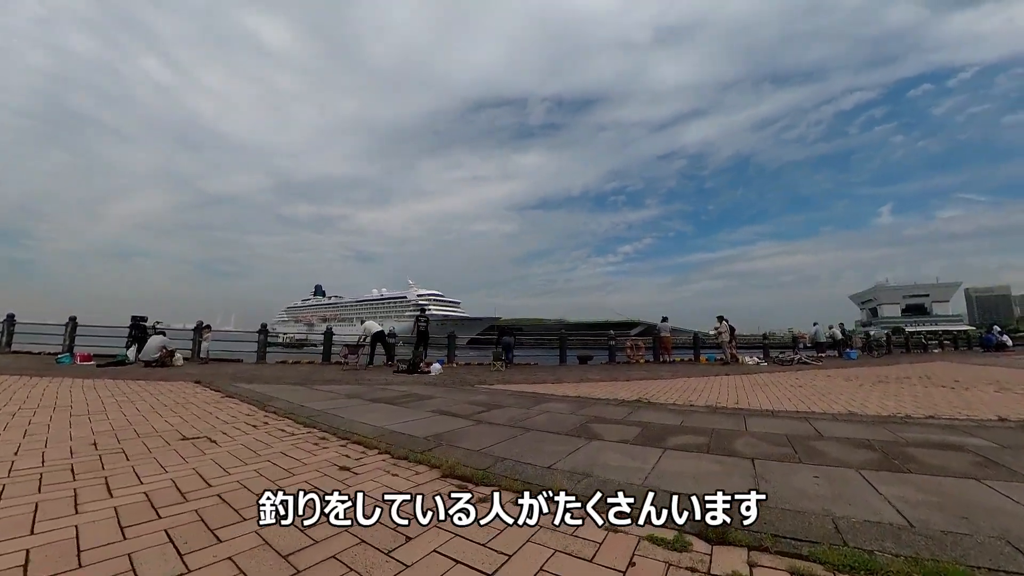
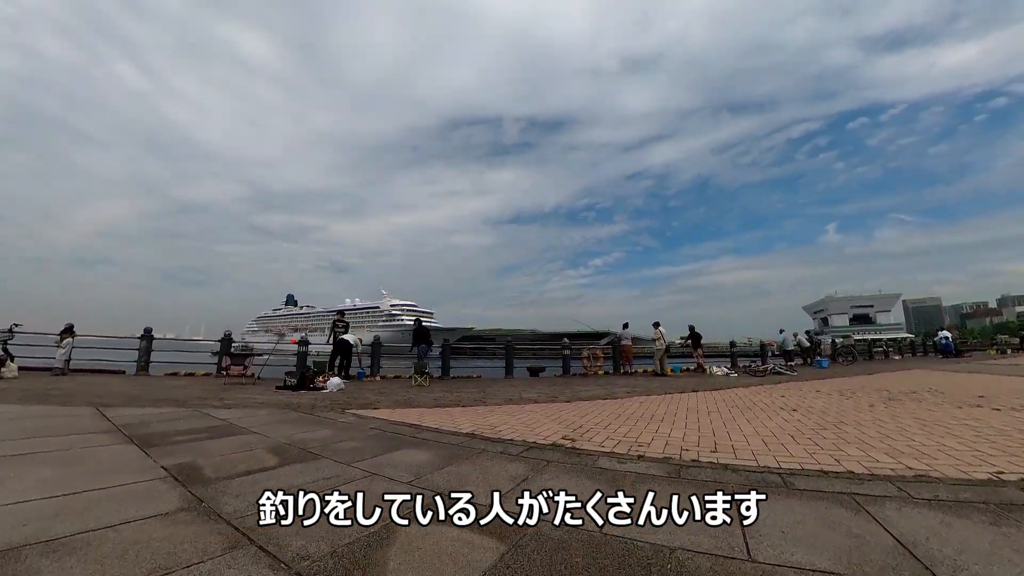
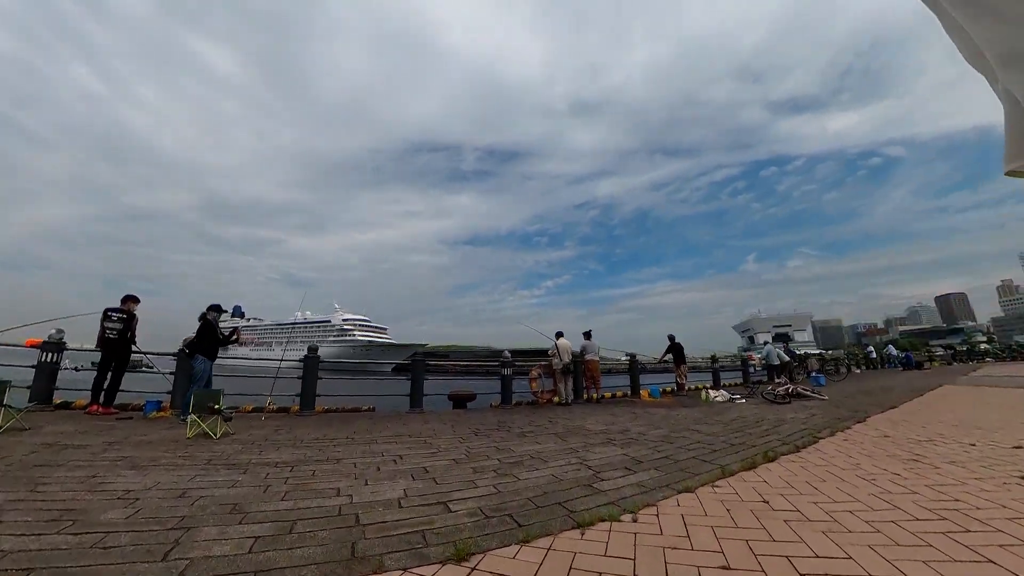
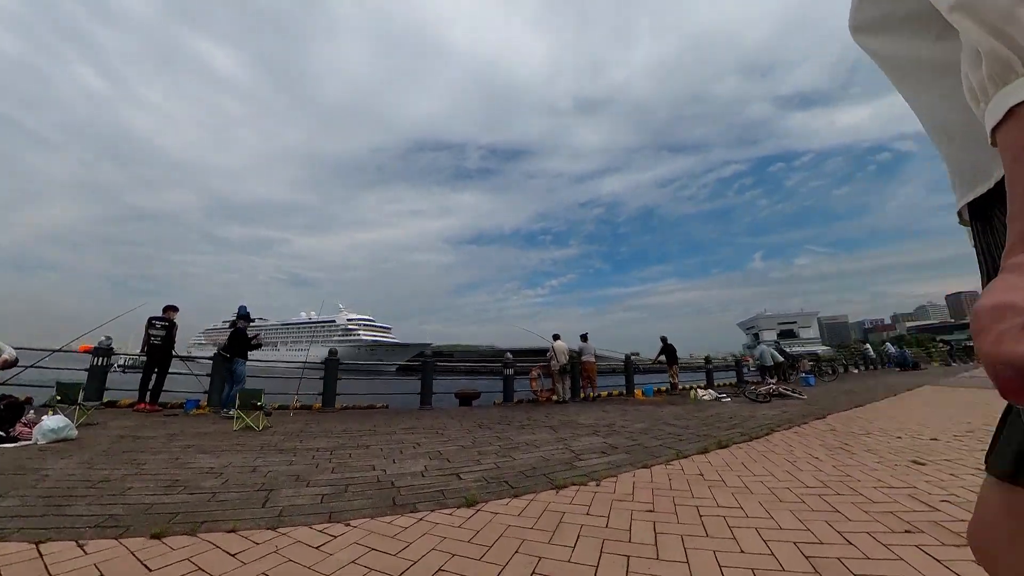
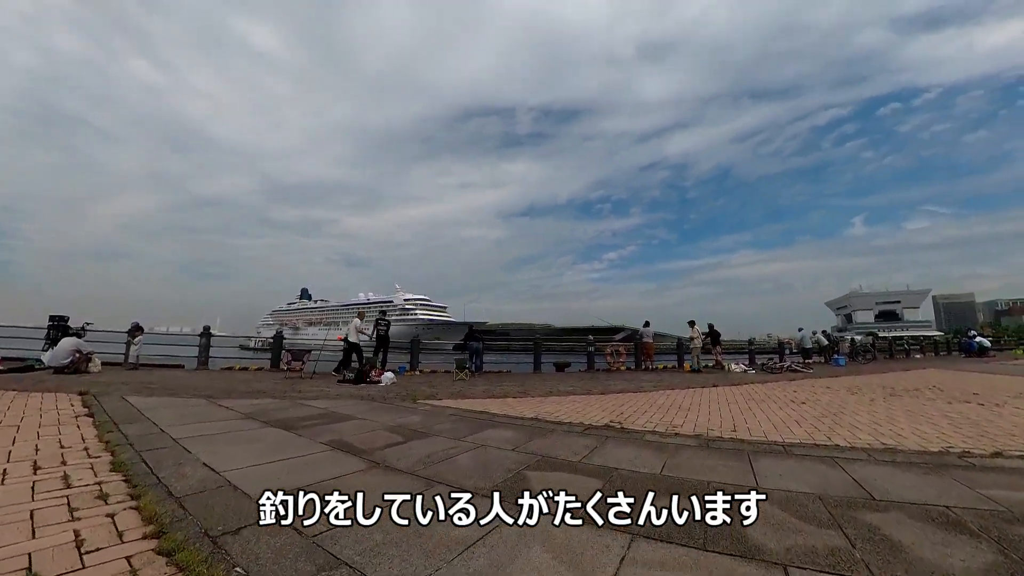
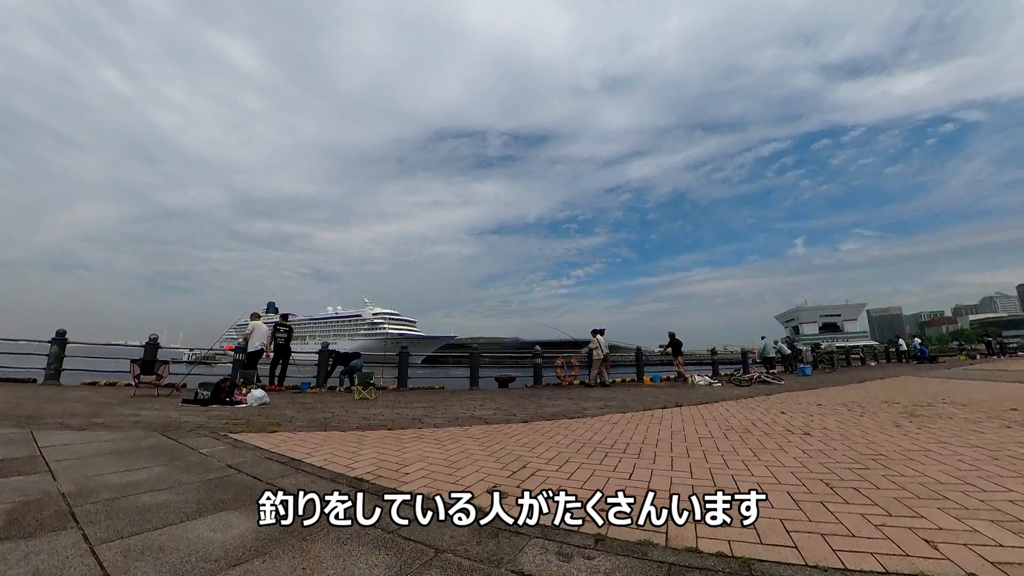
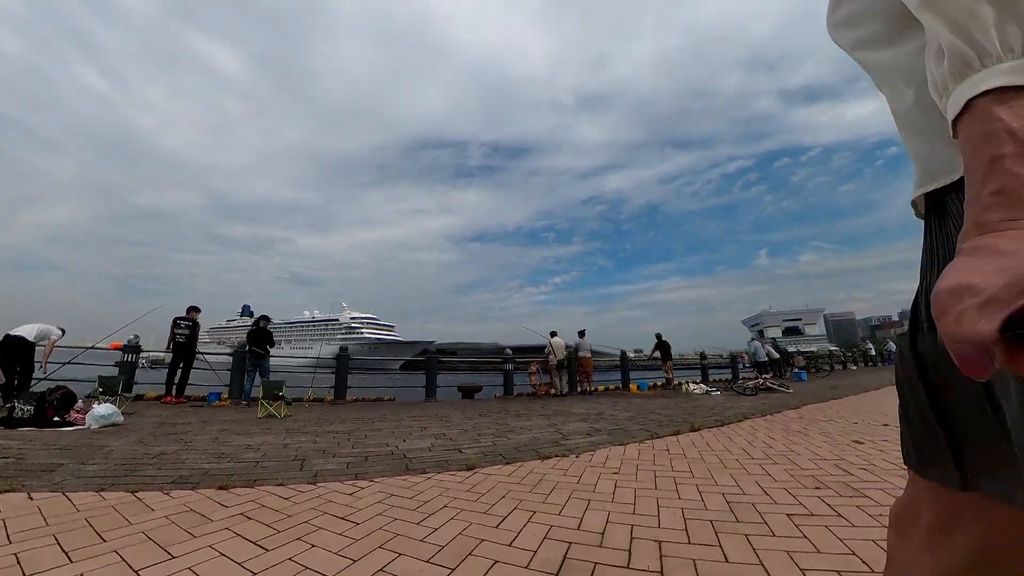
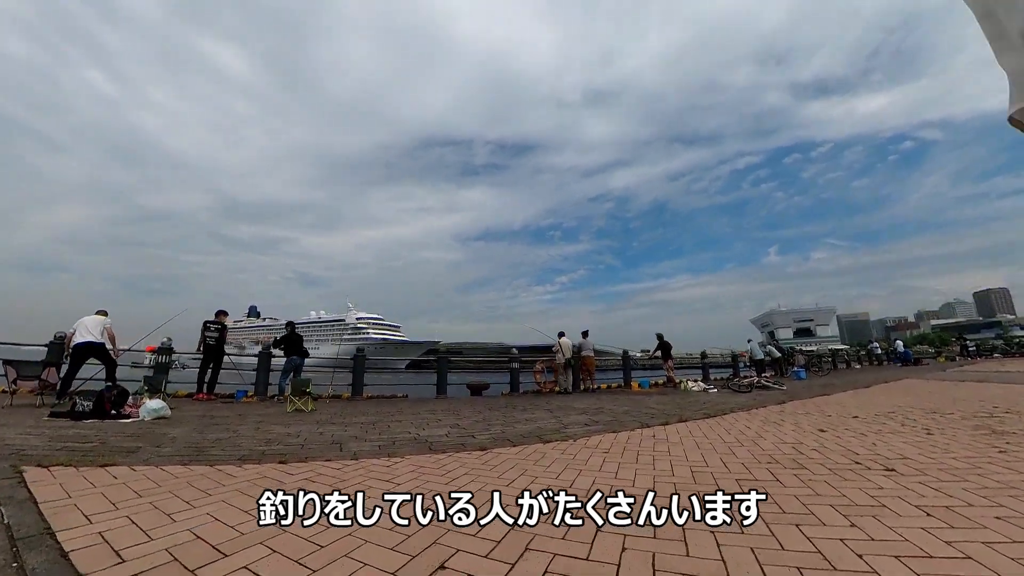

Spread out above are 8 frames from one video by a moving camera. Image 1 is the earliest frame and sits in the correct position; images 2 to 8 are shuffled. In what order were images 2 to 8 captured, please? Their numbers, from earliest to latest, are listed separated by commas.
5, 2, 6, 8, 7, 4, 3
